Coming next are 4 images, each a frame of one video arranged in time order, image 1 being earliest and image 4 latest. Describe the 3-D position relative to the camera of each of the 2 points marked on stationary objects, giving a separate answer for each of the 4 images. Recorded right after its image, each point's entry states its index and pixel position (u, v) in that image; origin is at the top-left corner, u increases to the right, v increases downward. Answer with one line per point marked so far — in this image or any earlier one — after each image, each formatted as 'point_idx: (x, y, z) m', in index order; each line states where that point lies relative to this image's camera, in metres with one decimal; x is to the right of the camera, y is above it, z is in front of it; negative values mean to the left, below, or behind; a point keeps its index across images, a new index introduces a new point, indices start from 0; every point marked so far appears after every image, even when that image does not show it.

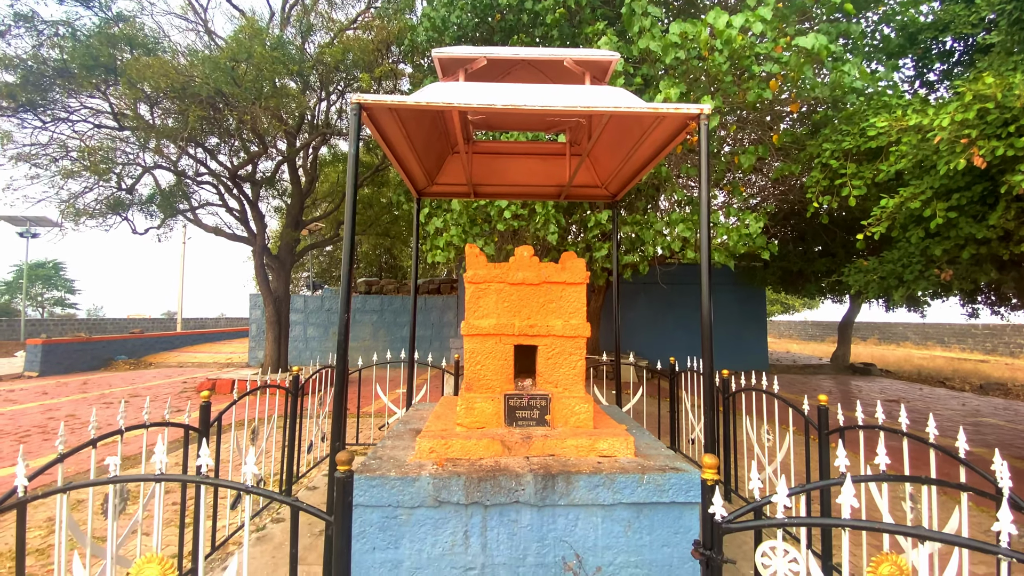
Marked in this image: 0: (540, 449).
0: (+0.2, -1.0, +3.0) m
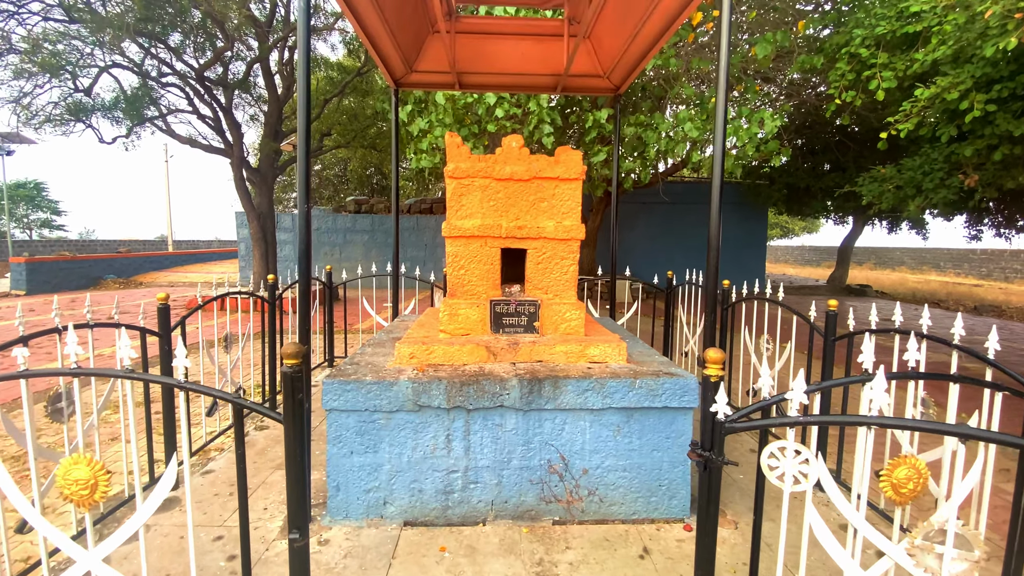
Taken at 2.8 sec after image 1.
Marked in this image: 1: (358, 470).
0: (+0.1, -0.4, +2.8) m
1: (-0.8, -1.0, +2.6) m
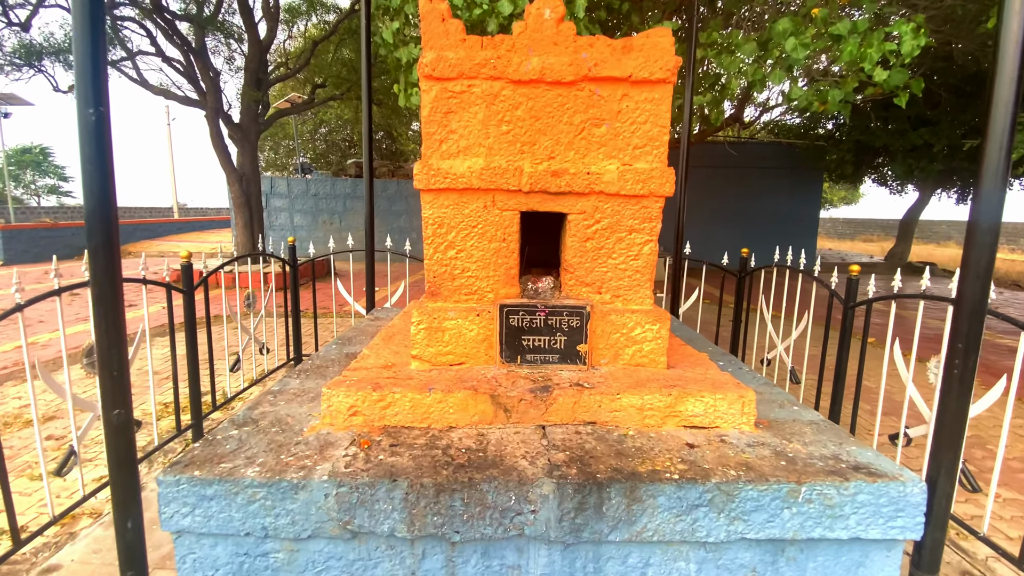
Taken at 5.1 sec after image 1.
0: (+0.2, -0.4, +1.5) m
1: (-0.8, -1.0, +1.3) m
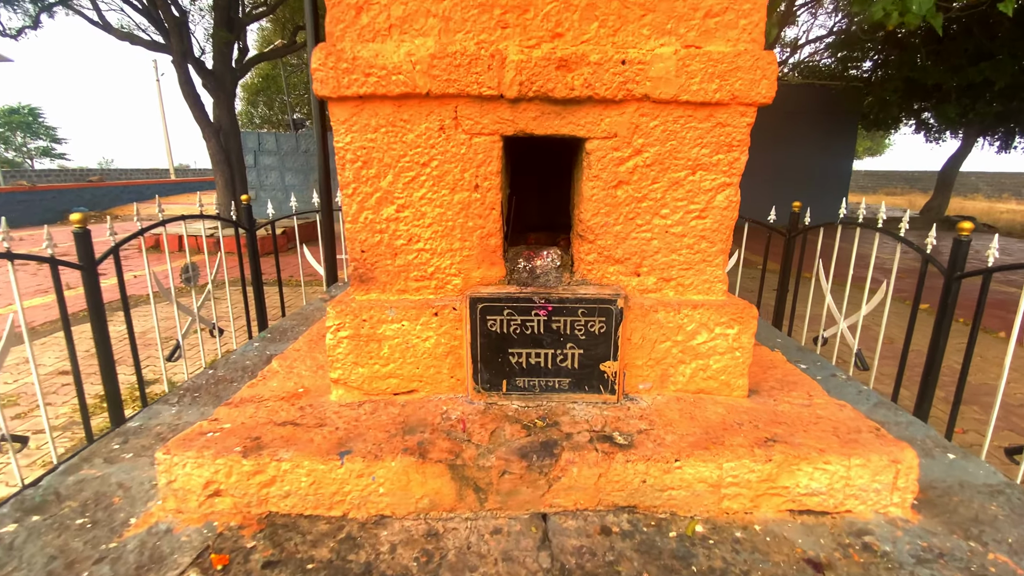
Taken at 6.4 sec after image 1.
0: (+0.1, -0.4, +0.9) m
1: (-0.8, -1.0, +0.7) m
